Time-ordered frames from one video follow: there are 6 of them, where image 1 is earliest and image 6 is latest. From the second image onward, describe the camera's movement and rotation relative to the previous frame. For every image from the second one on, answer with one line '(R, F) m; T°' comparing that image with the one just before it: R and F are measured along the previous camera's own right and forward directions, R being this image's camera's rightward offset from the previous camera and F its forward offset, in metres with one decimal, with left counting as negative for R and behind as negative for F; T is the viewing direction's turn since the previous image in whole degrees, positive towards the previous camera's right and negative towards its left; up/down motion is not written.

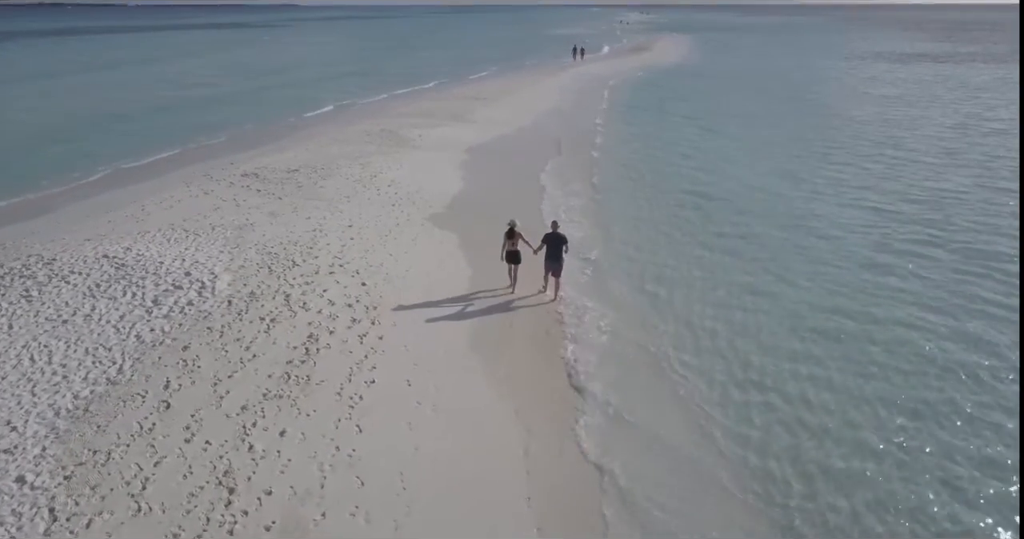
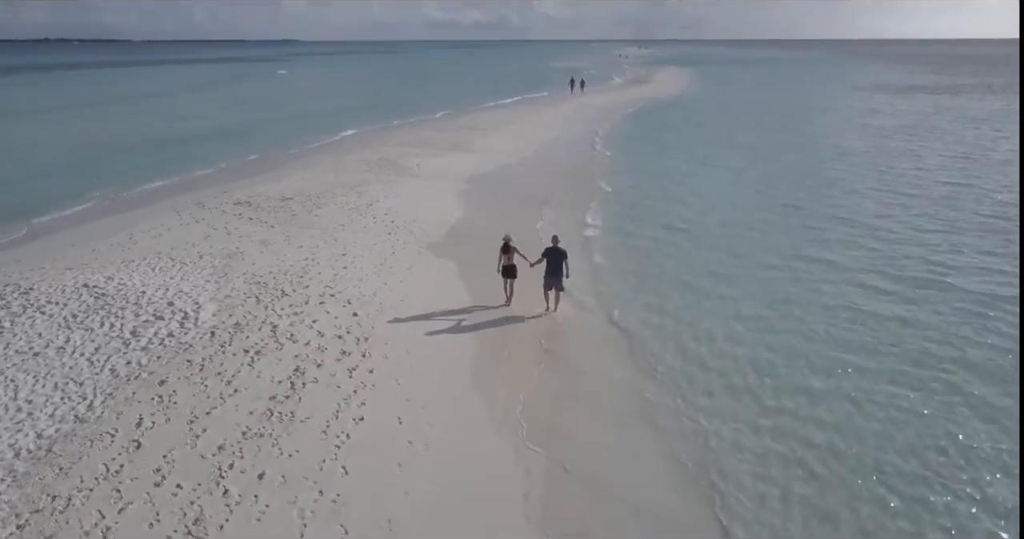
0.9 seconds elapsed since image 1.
(0.0, +0.5) m; 0°
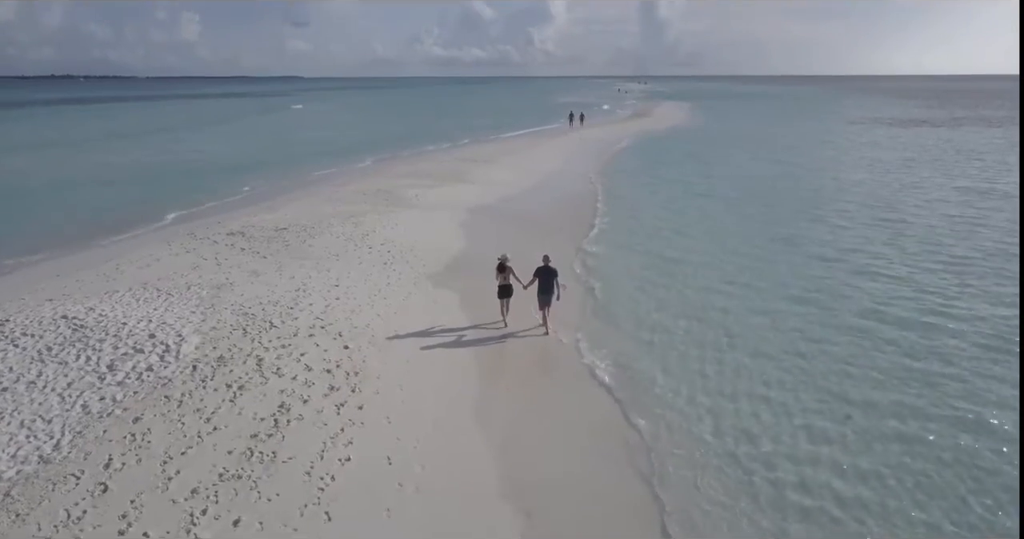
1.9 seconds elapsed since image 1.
(0.0, +0.5) m; 0°
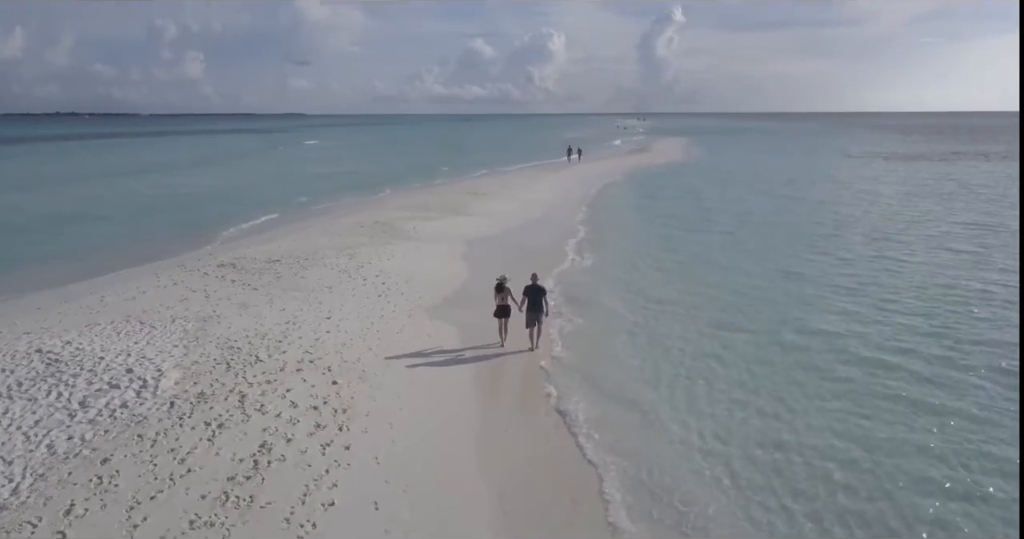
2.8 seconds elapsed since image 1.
(0.0, +0.5) m; 0°
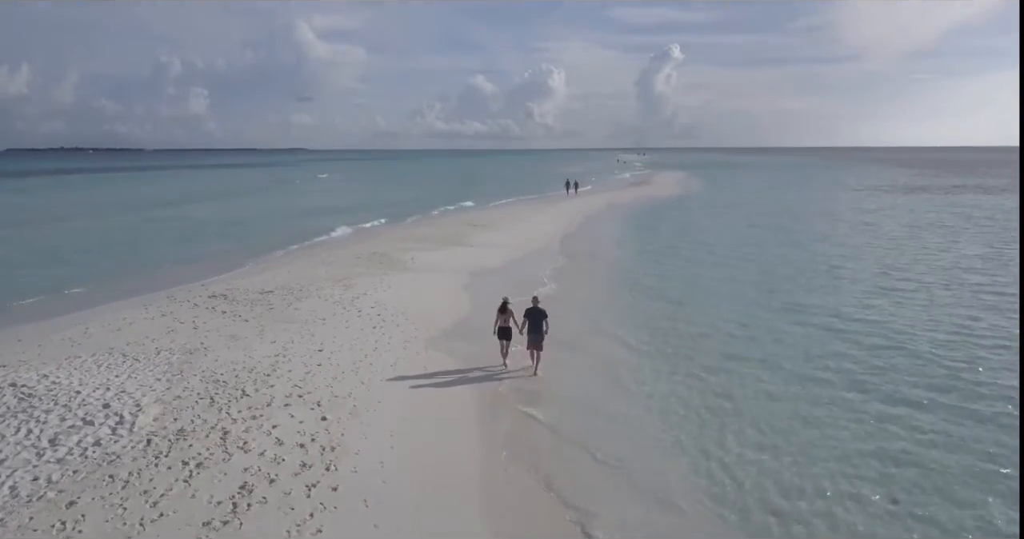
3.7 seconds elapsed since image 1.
(0.0, +0.5) m; 0°
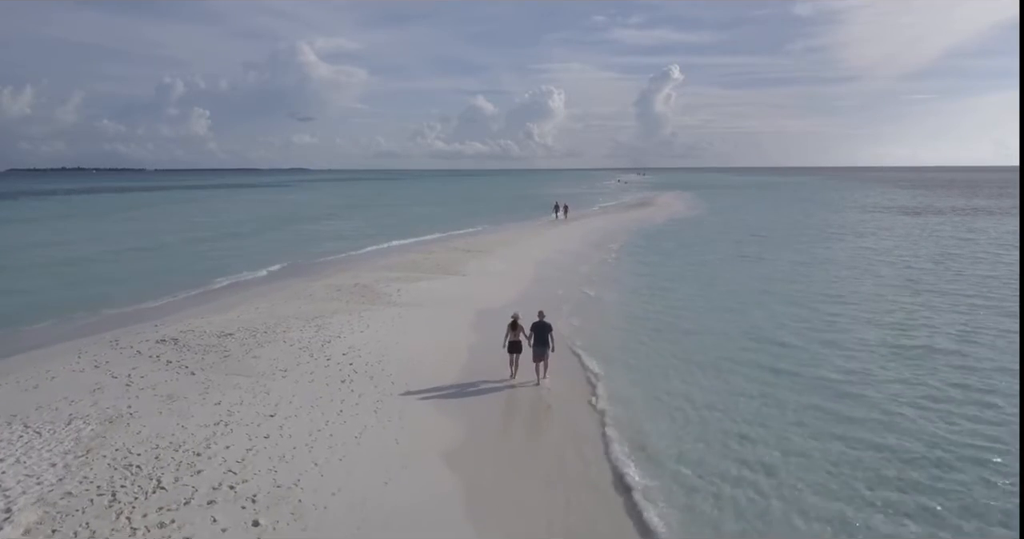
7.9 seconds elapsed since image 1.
(+0.1, +2.3) m; 0°
